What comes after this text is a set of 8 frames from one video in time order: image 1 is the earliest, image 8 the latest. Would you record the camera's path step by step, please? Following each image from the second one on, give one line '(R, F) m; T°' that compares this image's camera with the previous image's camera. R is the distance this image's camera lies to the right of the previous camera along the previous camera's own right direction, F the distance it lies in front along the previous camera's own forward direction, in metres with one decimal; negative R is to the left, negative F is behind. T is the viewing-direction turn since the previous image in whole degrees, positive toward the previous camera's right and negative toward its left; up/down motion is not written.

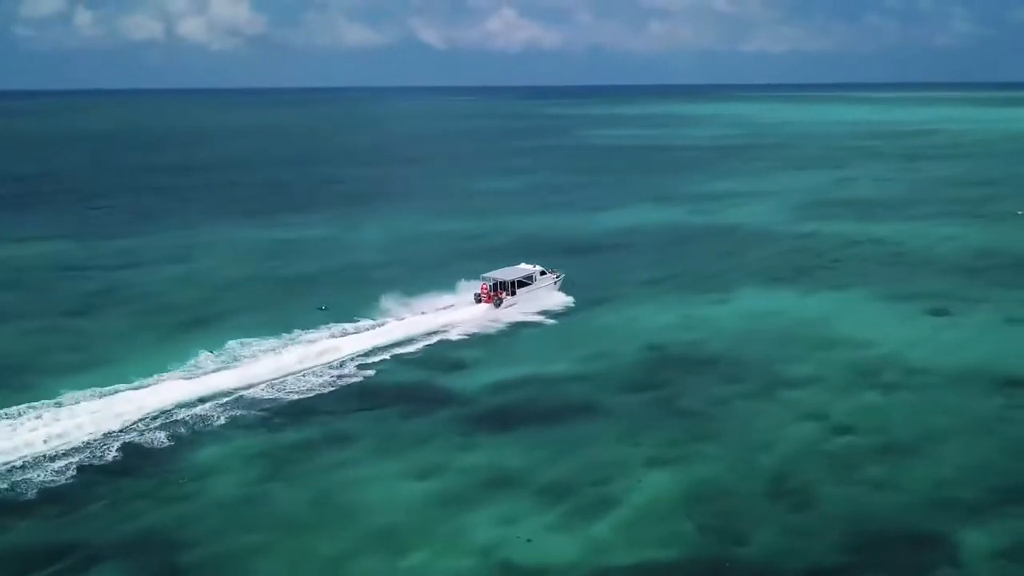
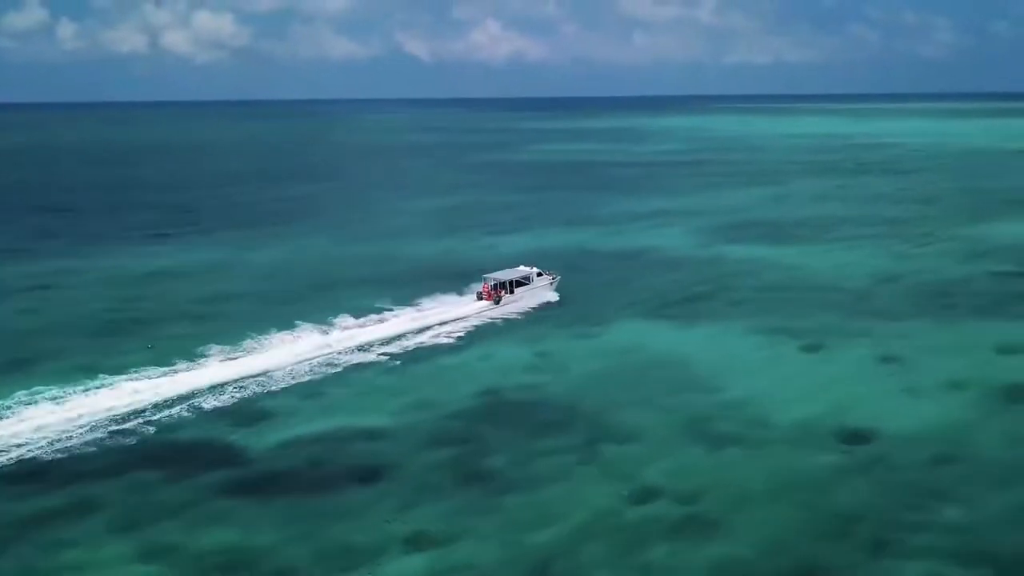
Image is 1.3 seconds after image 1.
(+3.1, +1.9) m; +1°
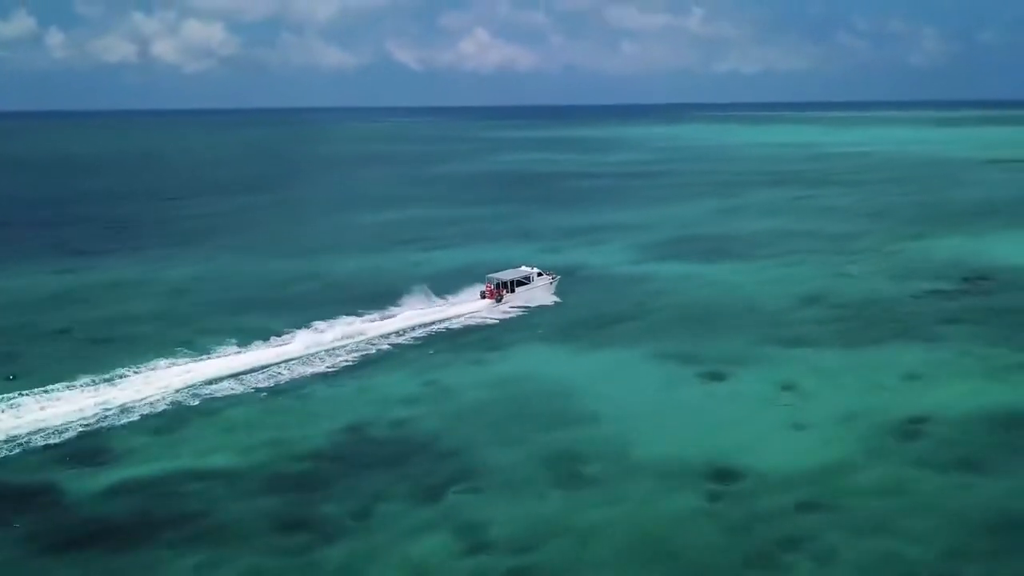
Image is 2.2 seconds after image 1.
(+2.4, +1.4) m; +1°
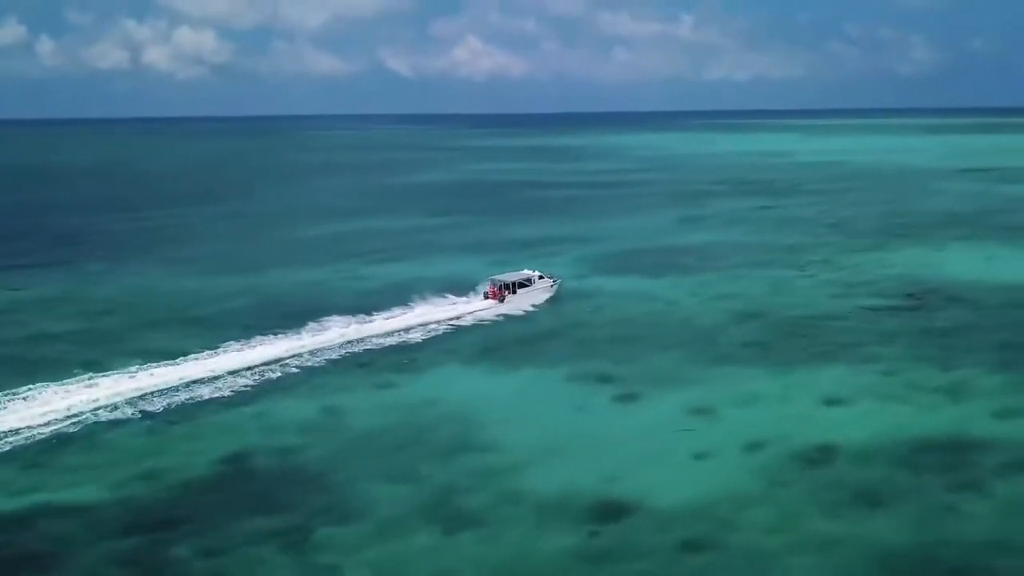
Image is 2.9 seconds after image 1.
(+1.9, +1.0) m; 0°
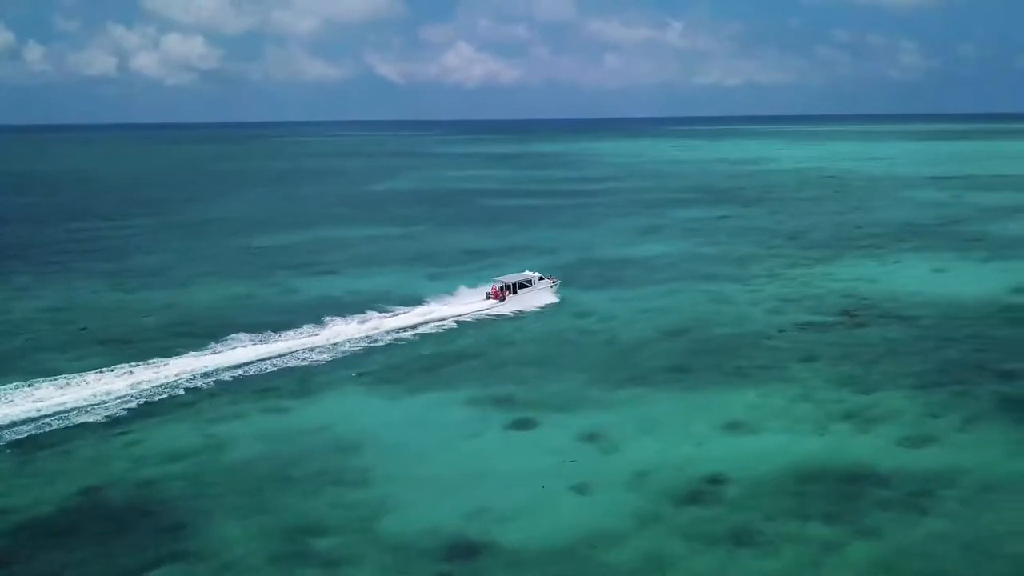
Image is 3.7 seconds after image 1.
(+2.1, +1.2) m; +1°
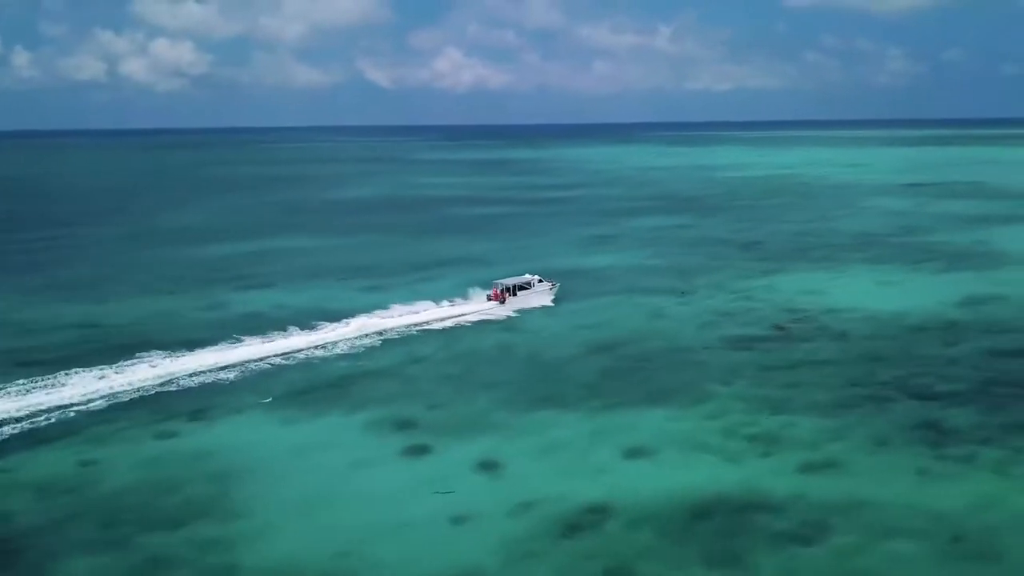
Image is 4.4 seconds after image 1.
(+1.9, +0.9) m; +1°
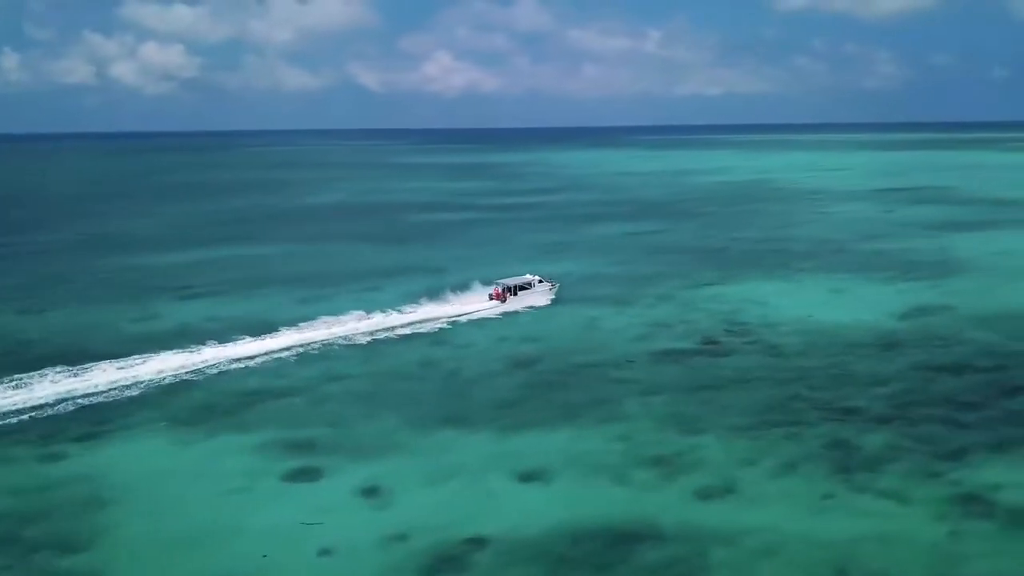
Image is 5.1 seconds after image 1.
(+2.0, +0.9) m; 0°
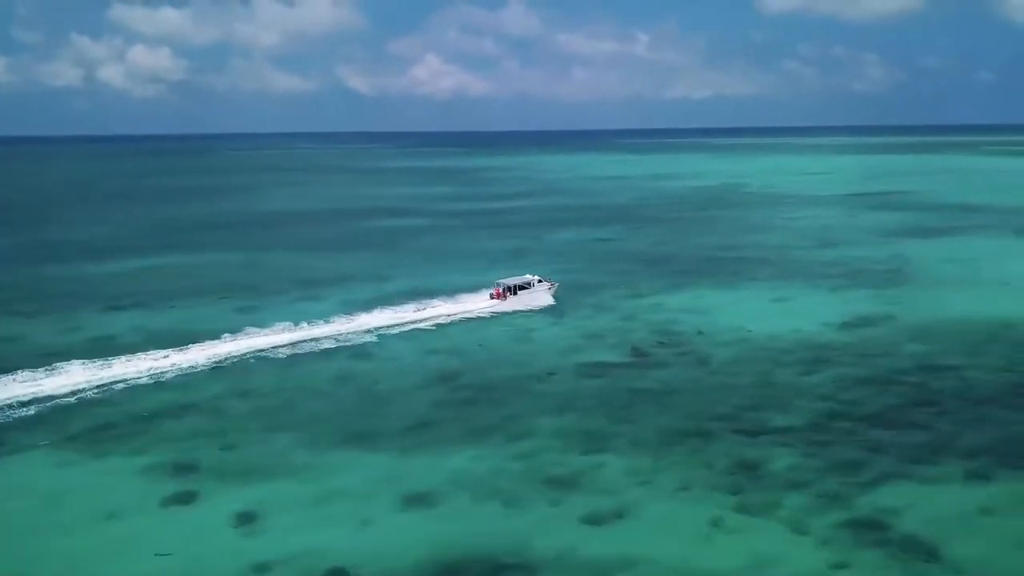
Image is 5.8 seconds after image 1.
(+2.1, +1.0) m; 0°
